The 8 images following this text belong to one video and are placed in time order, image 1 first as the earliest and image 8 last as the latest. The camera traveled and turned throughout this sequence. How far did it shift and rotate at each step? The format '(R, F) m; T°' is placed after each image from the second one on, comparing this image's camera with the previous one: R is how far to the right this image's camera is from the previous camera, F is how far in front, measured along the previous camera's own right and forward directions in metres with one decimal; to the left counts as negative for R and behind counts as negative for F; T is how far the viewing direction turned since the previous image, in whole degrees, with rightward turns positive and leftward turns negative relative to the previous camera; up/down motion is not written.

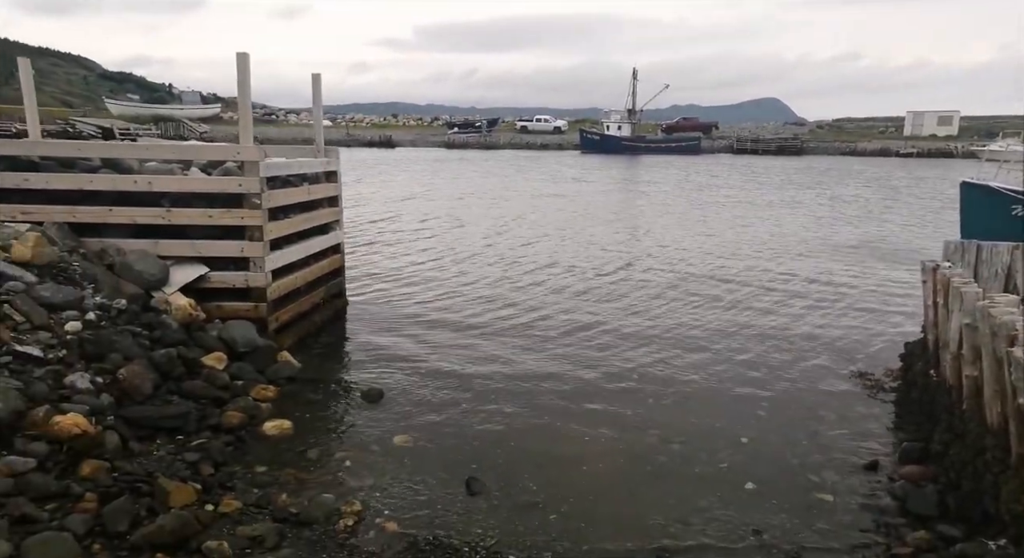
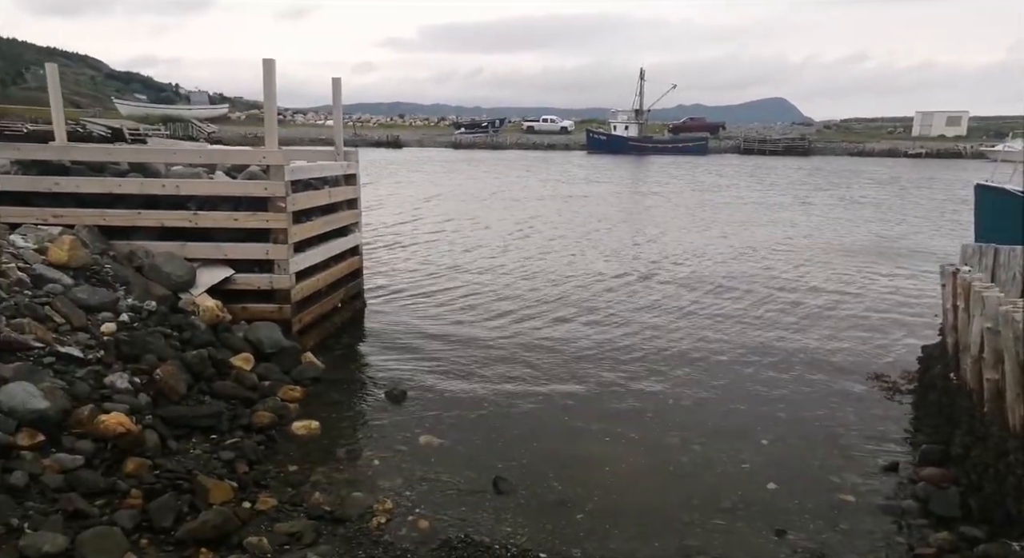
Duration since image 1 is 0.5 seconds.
(-0.2, -0.2) m; 0°
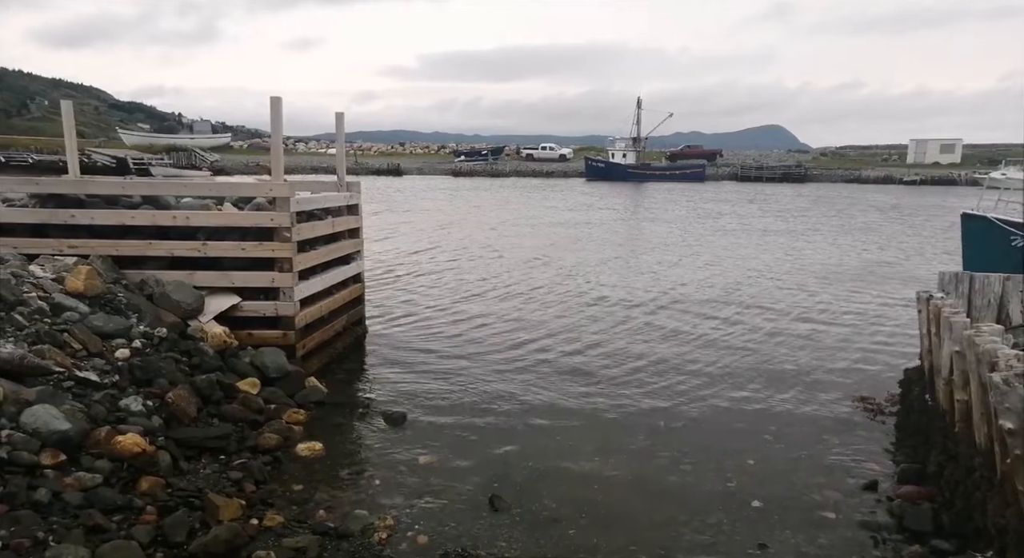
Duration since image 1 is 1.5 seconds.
(+0.1, -0.4) m; 0°
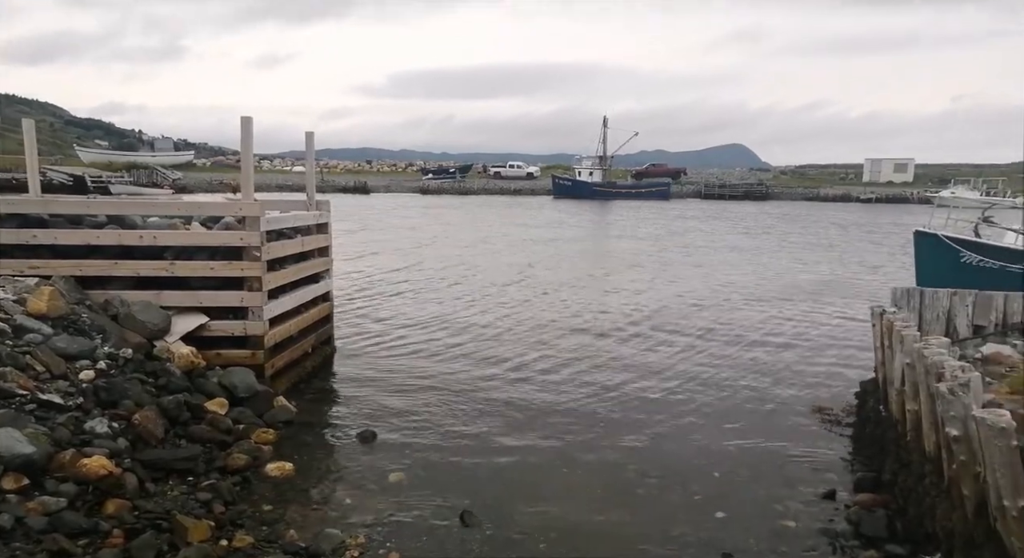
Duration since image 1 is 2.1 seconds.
(0.0, -0.1) m; +2°
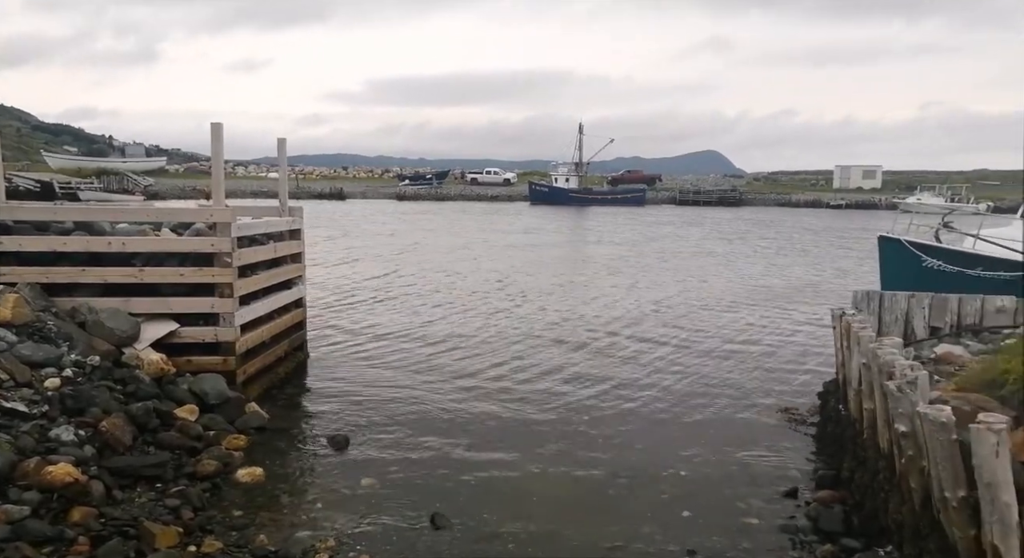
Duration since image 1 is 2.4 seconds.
(+0.1, -0.1) m; +2°
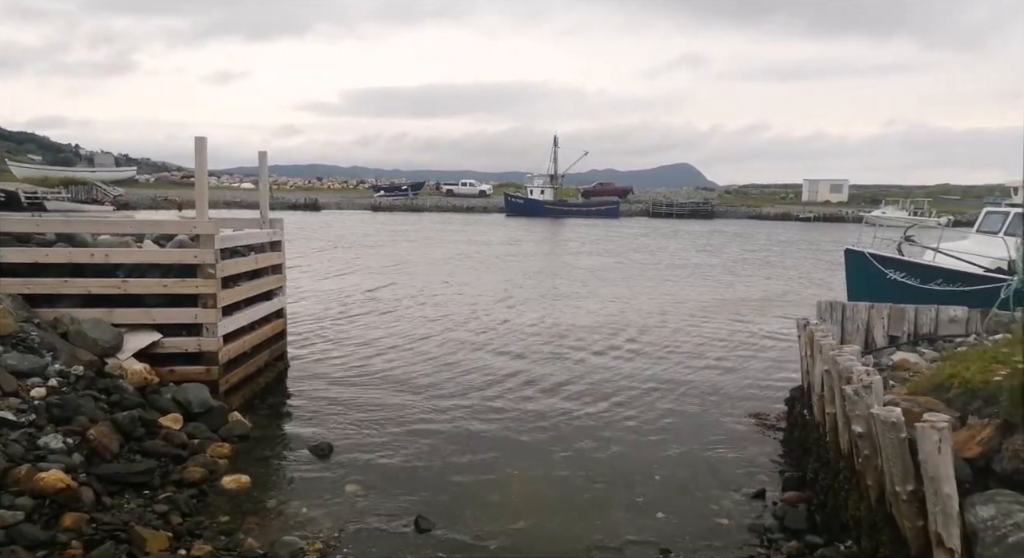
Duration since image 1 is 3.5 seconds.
(-0.1, -0.3) m; +2°
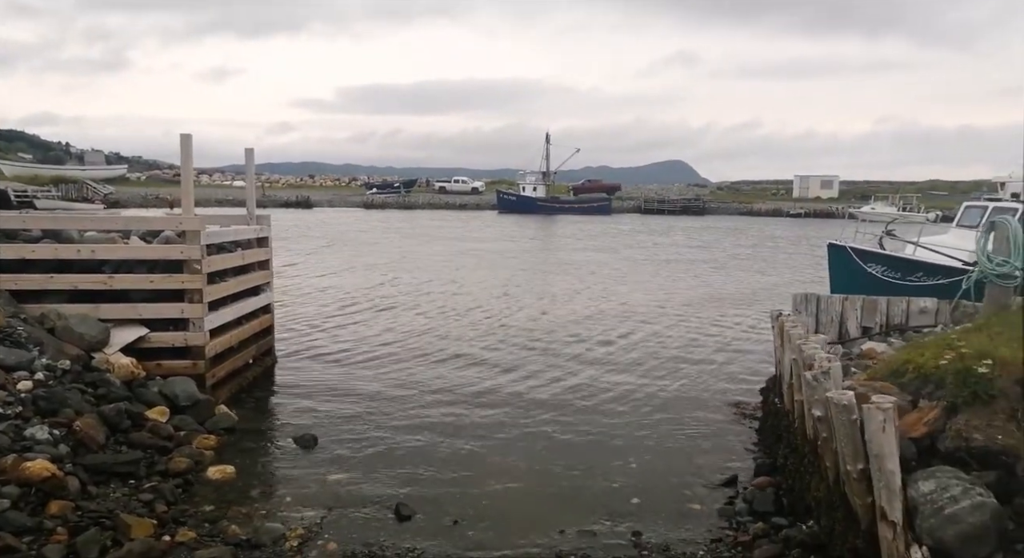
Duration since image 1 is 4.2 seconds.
(+0.2, -0.2) m; 0°
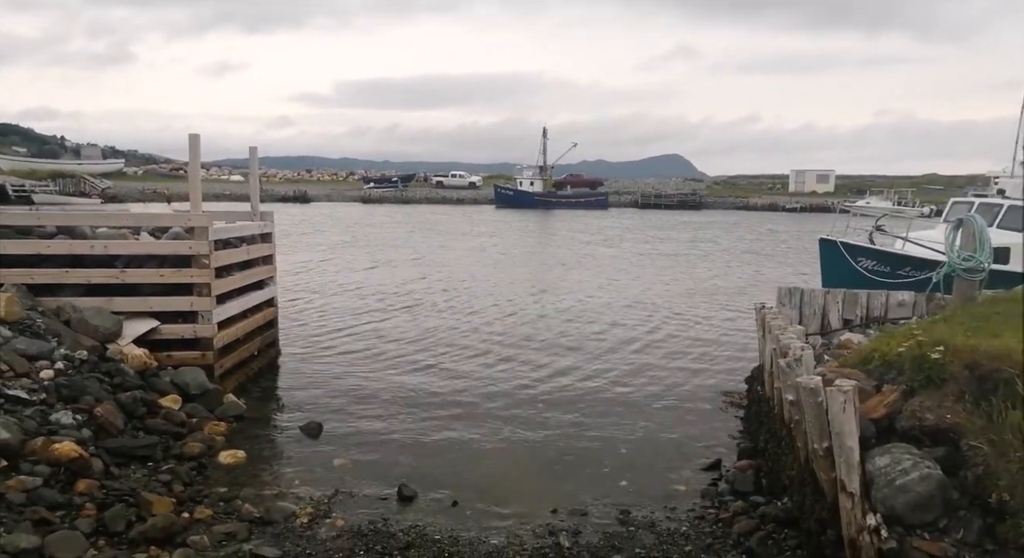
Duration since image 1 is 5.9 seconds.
(0.0, -0.5) m; 0°
